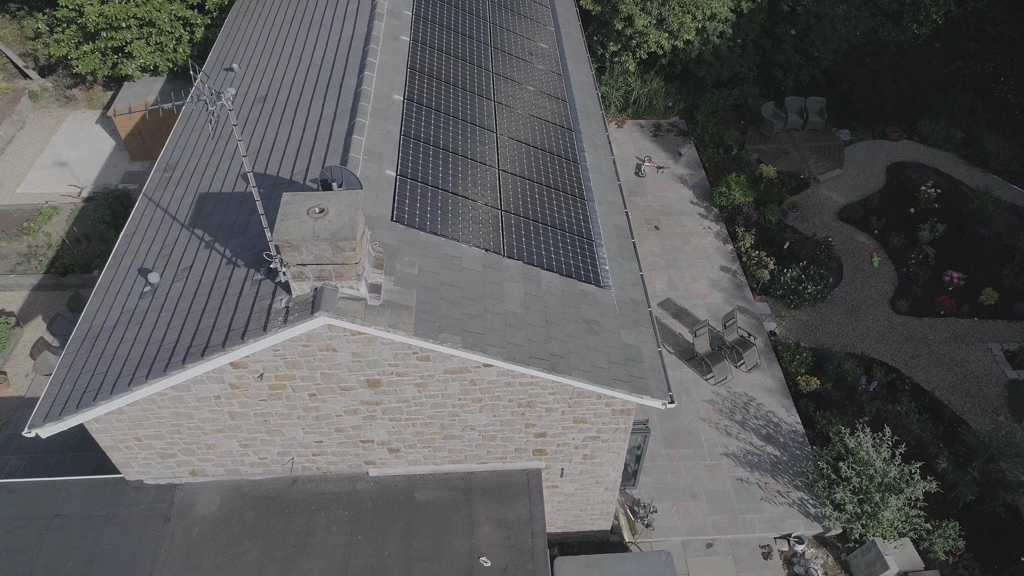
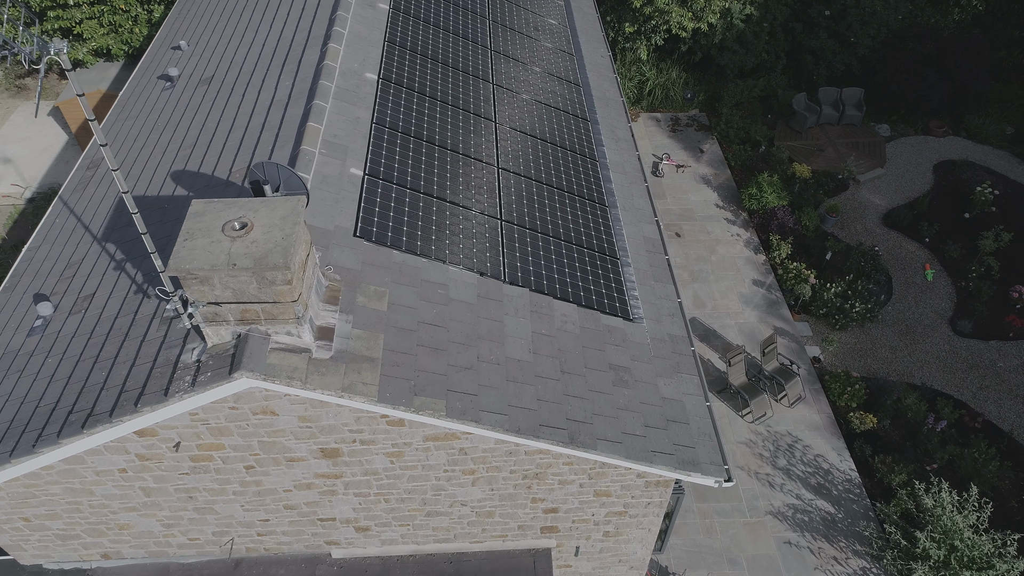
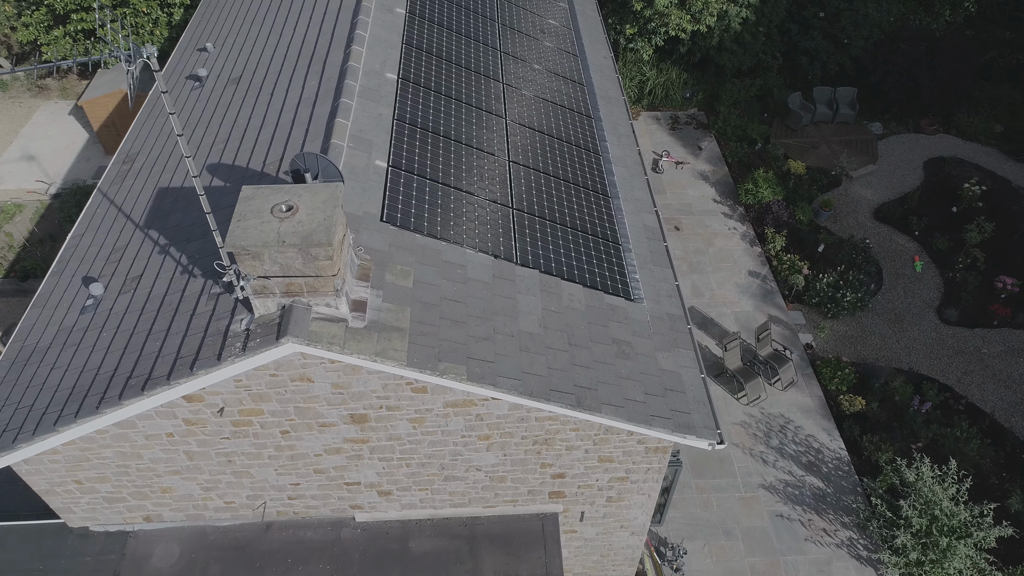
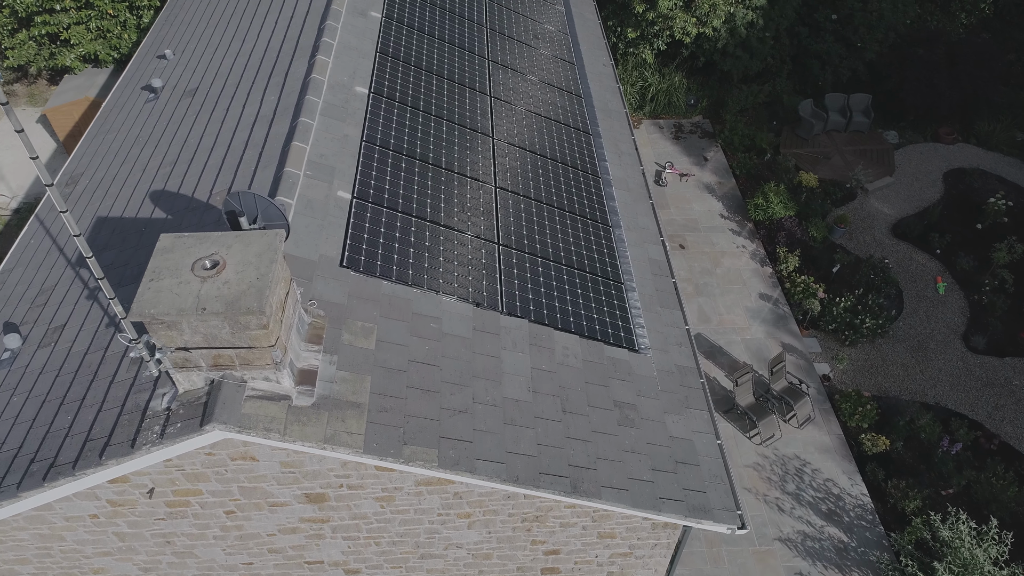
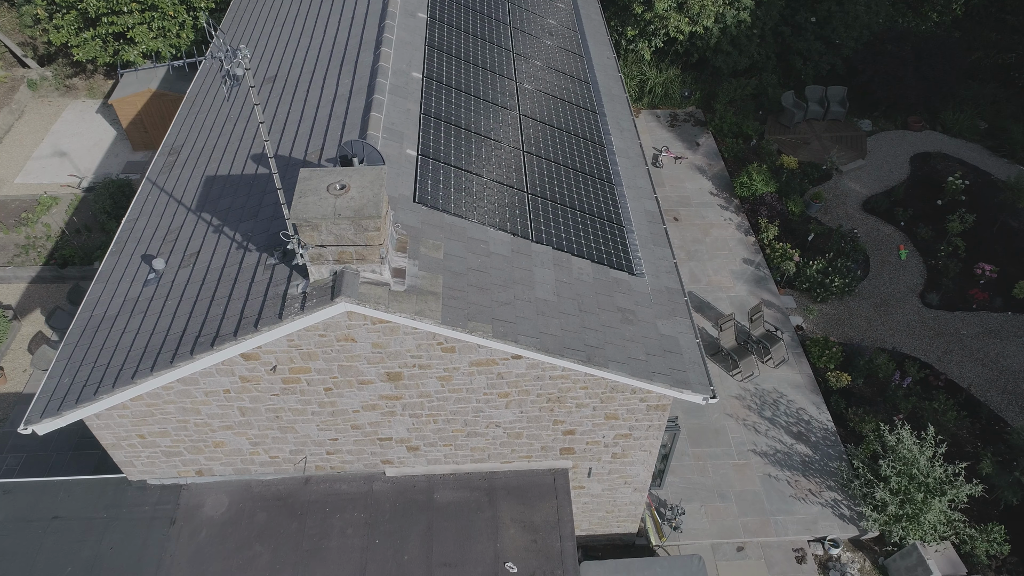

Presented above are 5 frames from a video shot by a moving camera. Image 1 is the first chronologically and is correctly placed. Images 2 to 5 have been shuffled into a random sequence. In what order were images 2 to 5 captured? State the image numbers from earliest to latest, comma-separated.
5, 3, 2, 4
